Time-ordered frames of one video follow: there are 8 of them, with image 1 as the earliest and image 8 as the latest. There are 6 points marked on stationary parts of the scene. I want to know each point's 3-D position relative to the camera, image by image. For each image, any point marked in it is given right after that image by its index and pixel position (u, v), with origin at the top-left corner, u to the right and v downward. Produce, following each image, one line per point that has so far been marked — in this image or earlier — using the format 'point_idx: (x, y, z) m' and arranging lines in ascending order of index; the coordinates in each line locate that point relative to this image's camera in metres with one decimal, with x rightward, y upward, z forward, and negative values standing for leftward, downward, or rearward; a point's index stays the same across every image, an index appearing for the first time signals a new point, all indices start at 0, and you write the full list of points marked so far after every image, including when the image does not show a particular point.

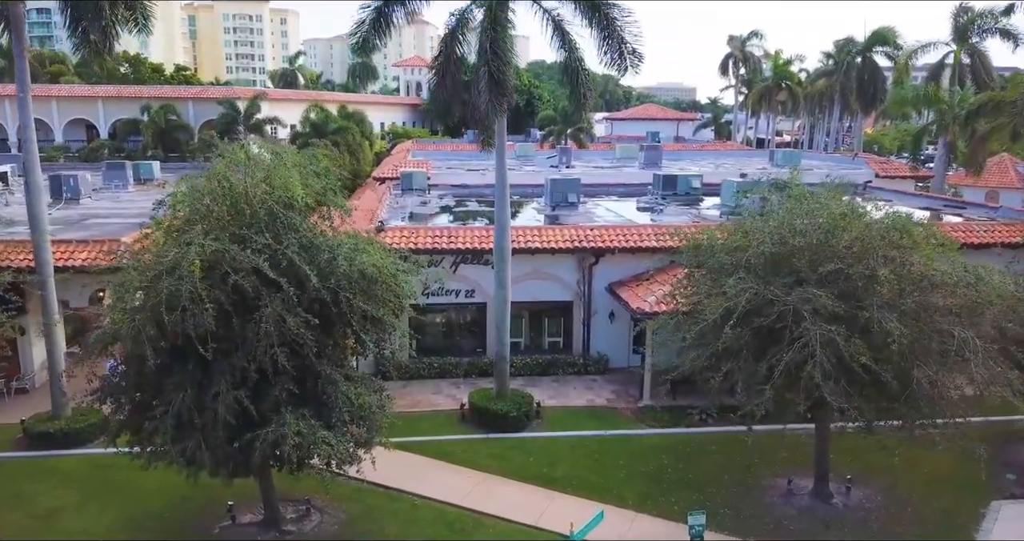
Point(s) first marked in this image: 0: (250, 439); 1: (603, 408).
0: (-2.9, -1.8, +10.1) m
1: (+1.7, -2.6, +17.1) m
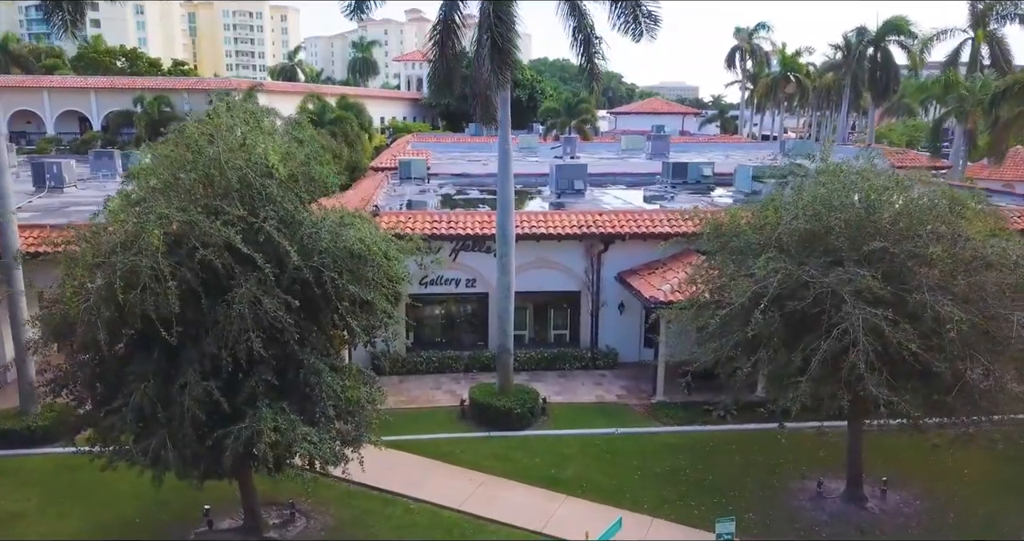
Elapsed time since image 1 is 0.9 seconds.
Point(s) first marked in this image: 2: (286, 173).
0: (-2.8, -1.6, +8.9) m
1: (+1.8, -2.3, +16.0) m
2: (-2.4, +1.0, +9.7) m
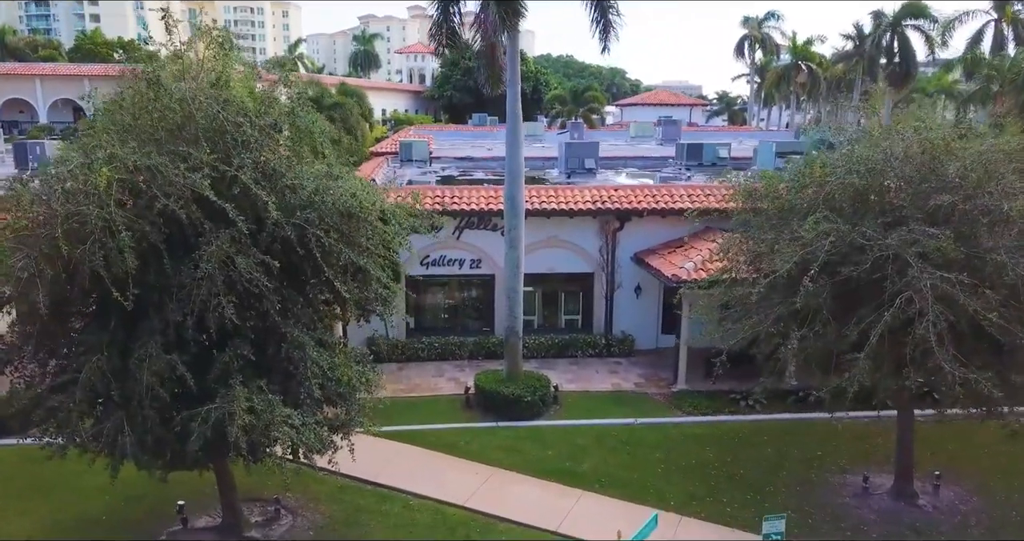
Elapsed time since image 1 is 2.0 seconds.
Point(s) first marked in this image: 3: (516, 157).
0: (-2.7, -1.2, +7.7) m
1: (+1.9, -2.0, +14.7) m
2: (-2.3, +1.4, +8.4) m
3: (+0.1, +1.7, +13.2) m
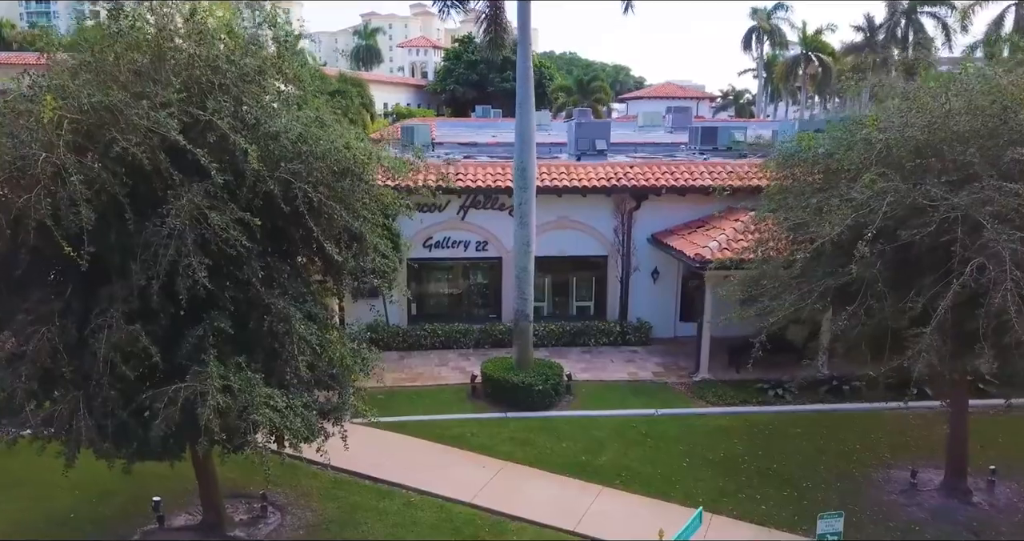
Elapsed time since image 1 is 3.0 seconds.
0: (-2.6, -0.9, +6.6) m
1: (+2.1, -1.7, +13.6) m
2: (-2.1, +1.7, +7.4) m
3: (+0.2, +2.0, +12.2) m
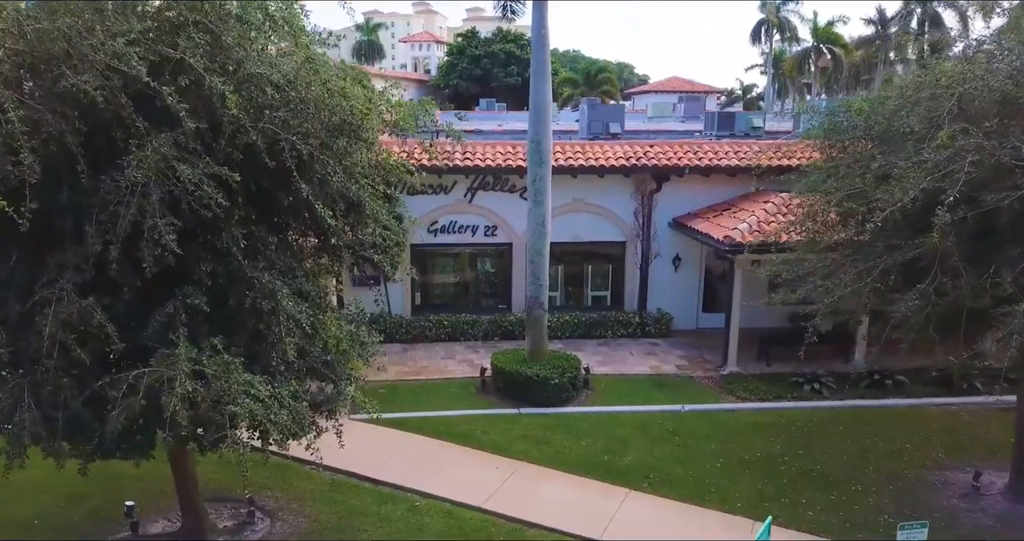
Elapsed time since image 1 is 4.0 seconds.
0: (-2.4, -0.7, +5.6) m
1: (+2.2, -1.5, +12.6) m
2: (-2.0, +1.9, +6.4) m
3: (+0.4, +2.2, +11.2) m
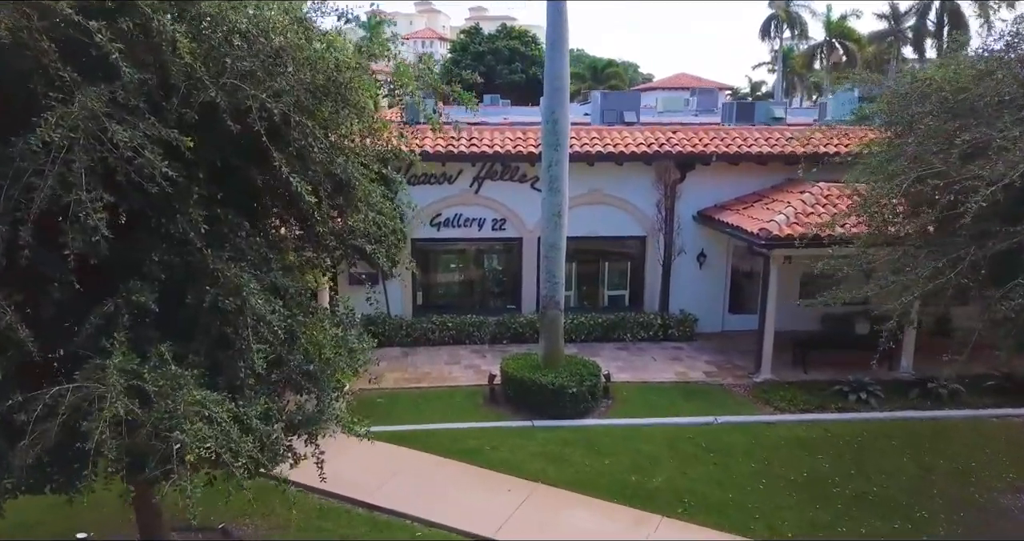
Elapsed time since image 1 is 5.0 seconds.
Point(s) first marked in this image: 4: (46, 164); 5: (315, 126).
0: (-2.3, -0.7, +4.4) m
1: (+2.4, -1.4, +11.4) m
2: (-1.8, +2.0, +5.2) m
3: (+0.5, +2.2, +10.0) m
4: (-2.1, +0.5, +4.2) m
5: (-1.1, +0.8, +5.5) m
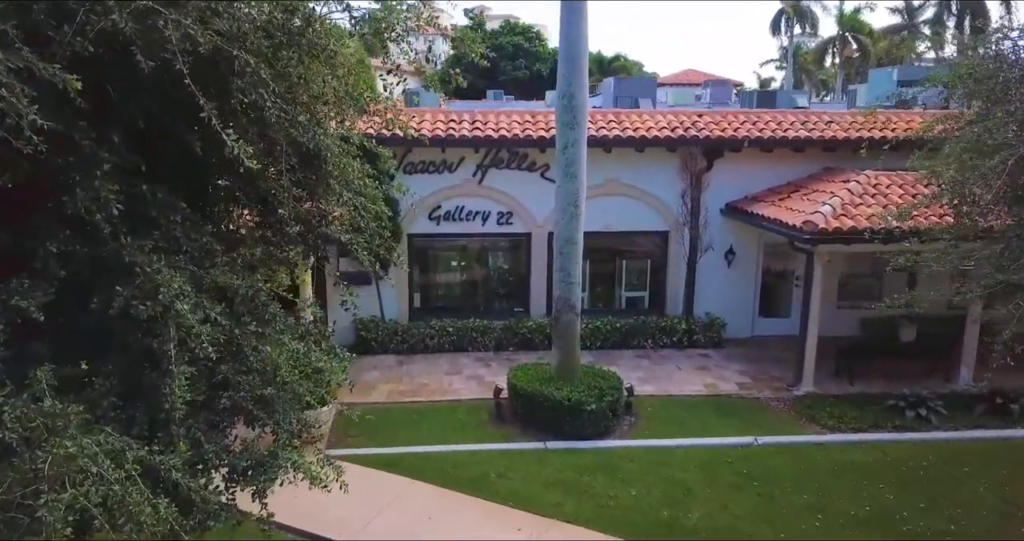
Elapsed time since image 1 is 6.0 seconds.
0: (-2.2, -0.6, +3.1) m
1: (+2.5, -1.4, +10.1) m
2: (-1.8, +2.0, +3.9) m
3: (+0.6, +2.2, +8.7) m
4: (-2.1, +0.5, +2.9) m
5: (-1.1, +0.8, +4.2) m
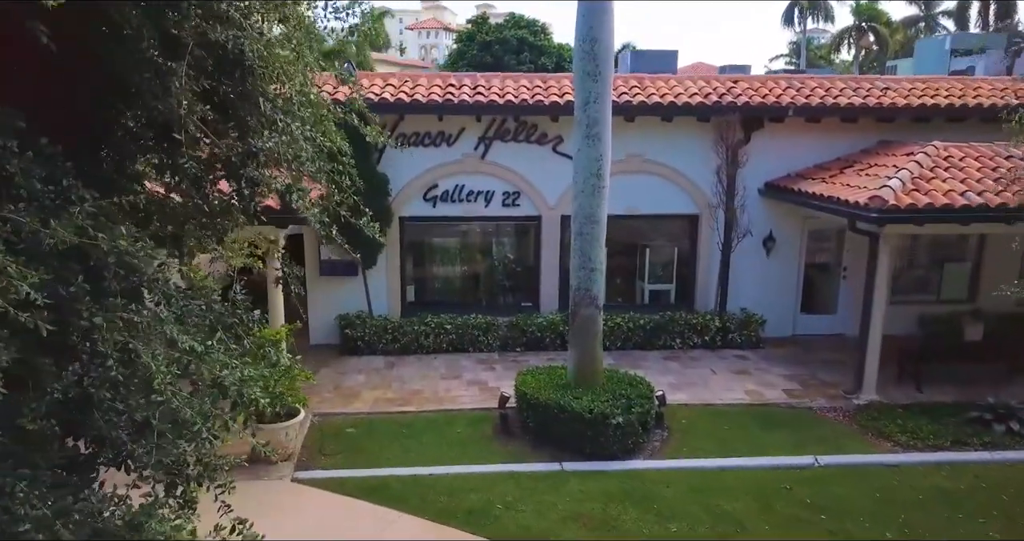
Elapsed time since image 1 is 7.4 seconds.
0: (-2.2, -0.5, +1.5) m
1: (+2.5, -1.3, +8.5) m
2: (-1.7, +2.1, +2.3) m
3: (+0.7, +2.4, +7.1) m
4: (-2.0, +0.6, +1.3) m
5: (-1.0, +1.0, +2.6) m
